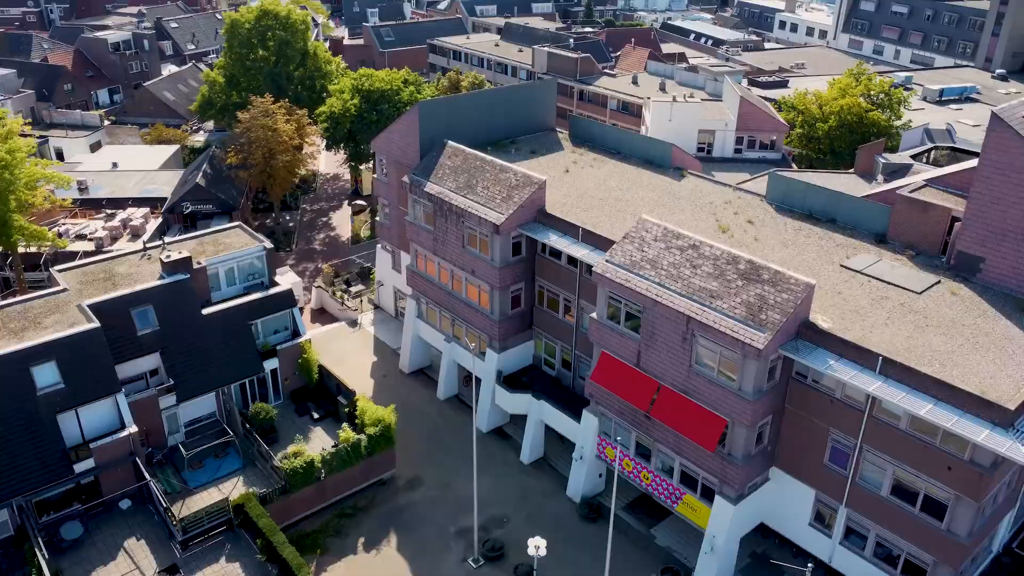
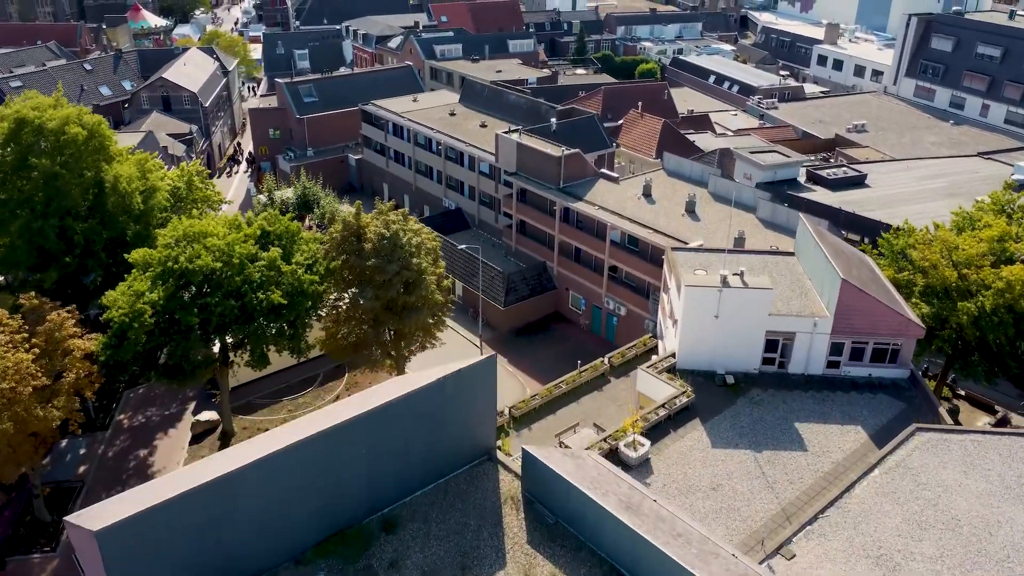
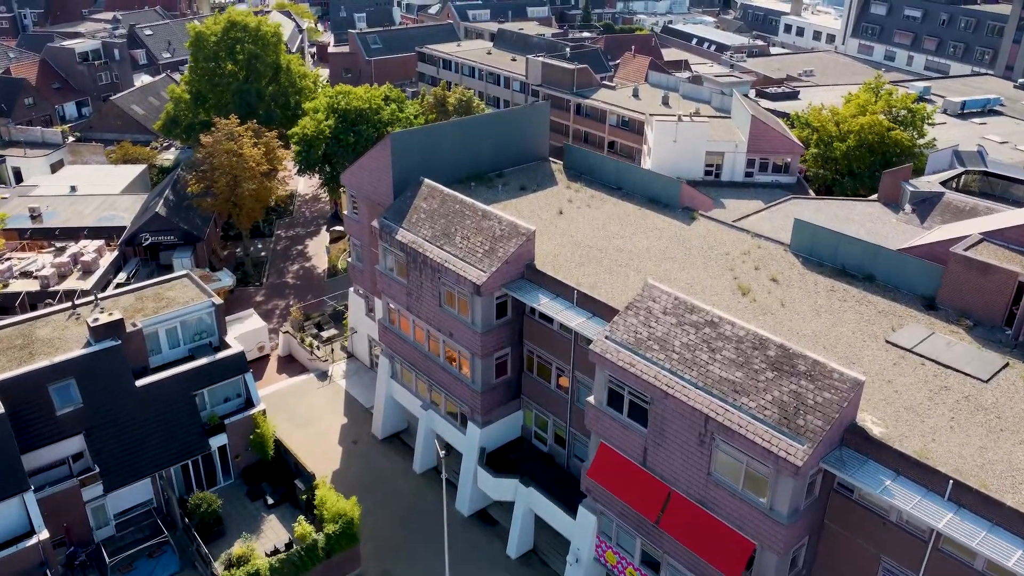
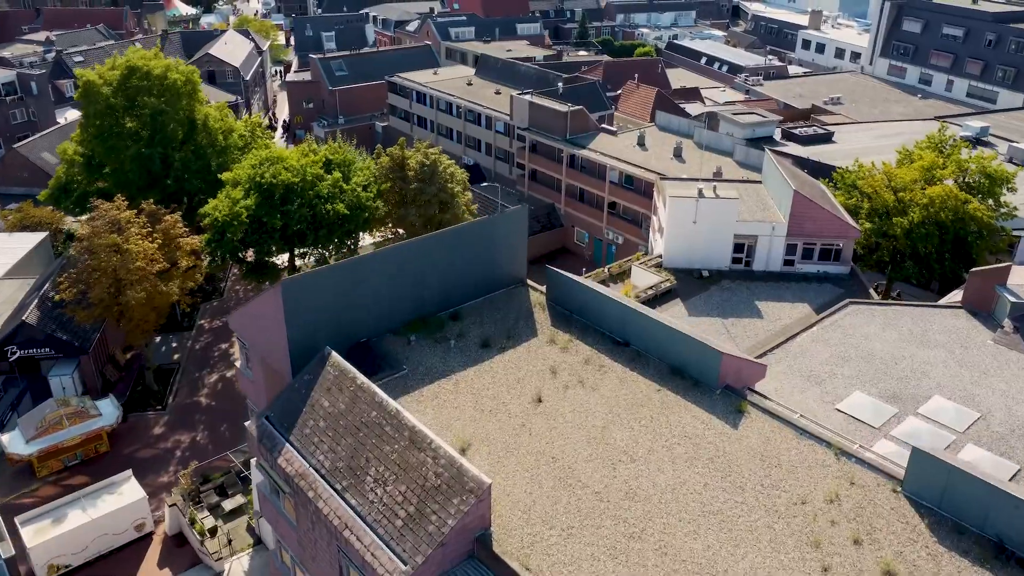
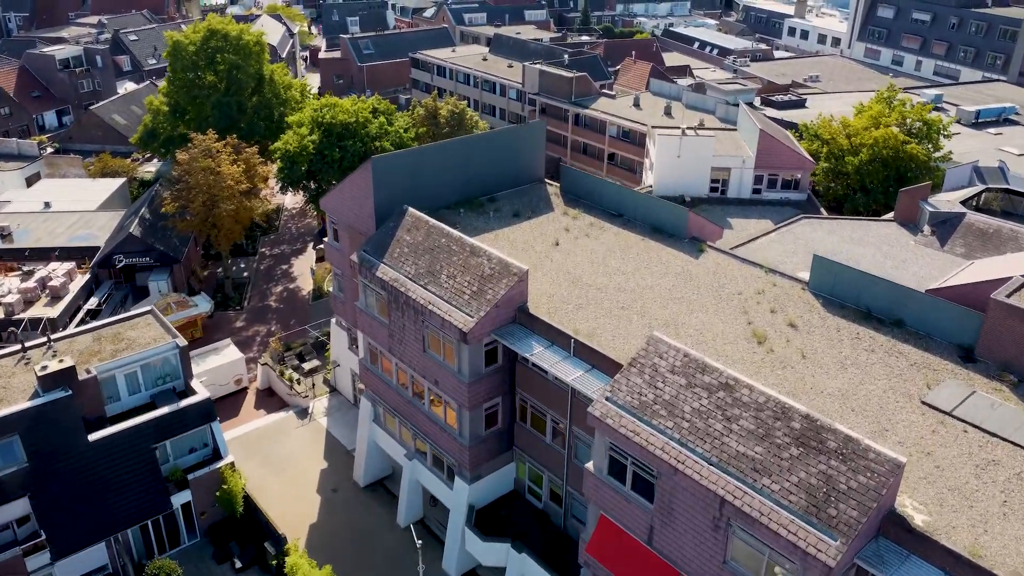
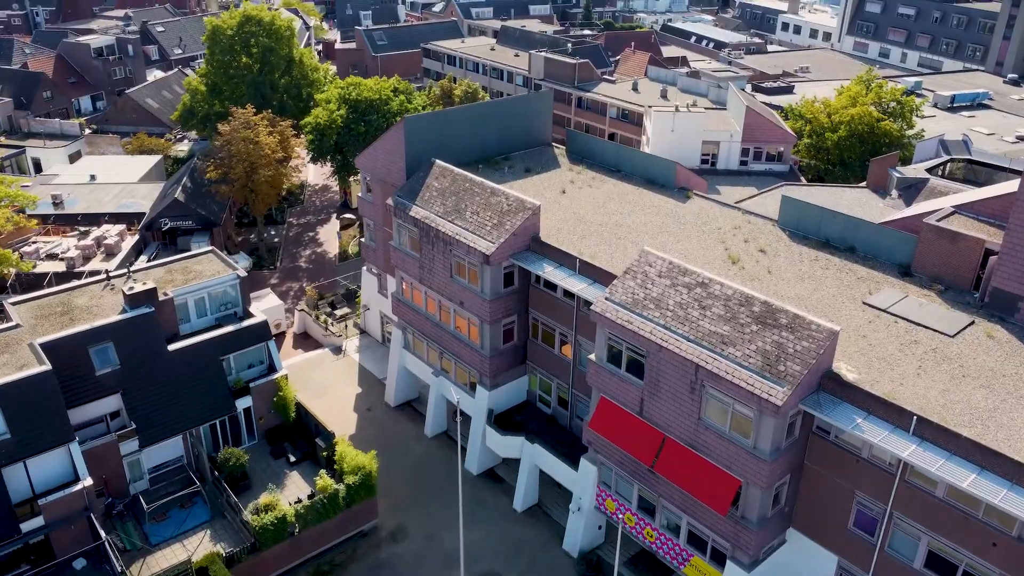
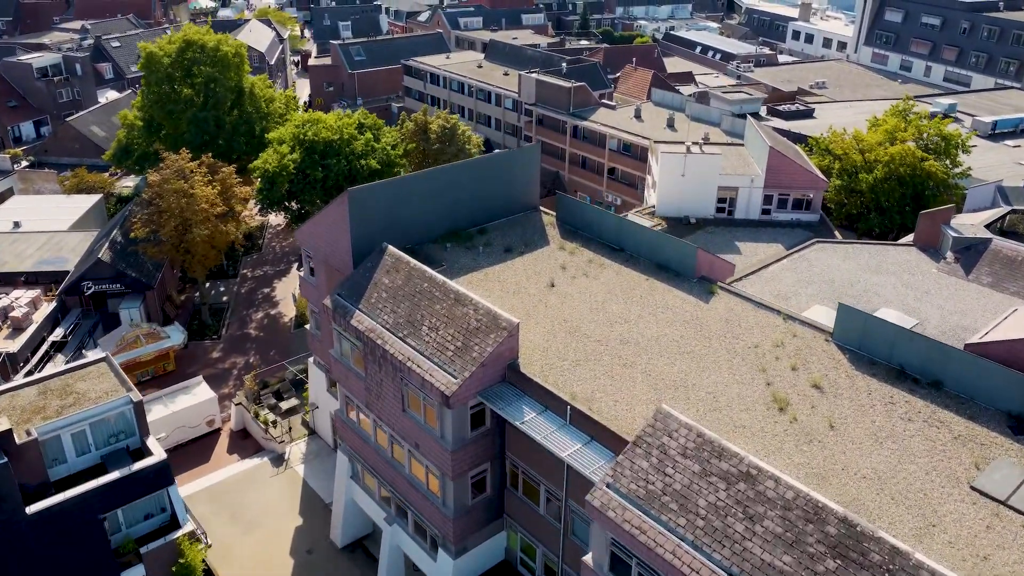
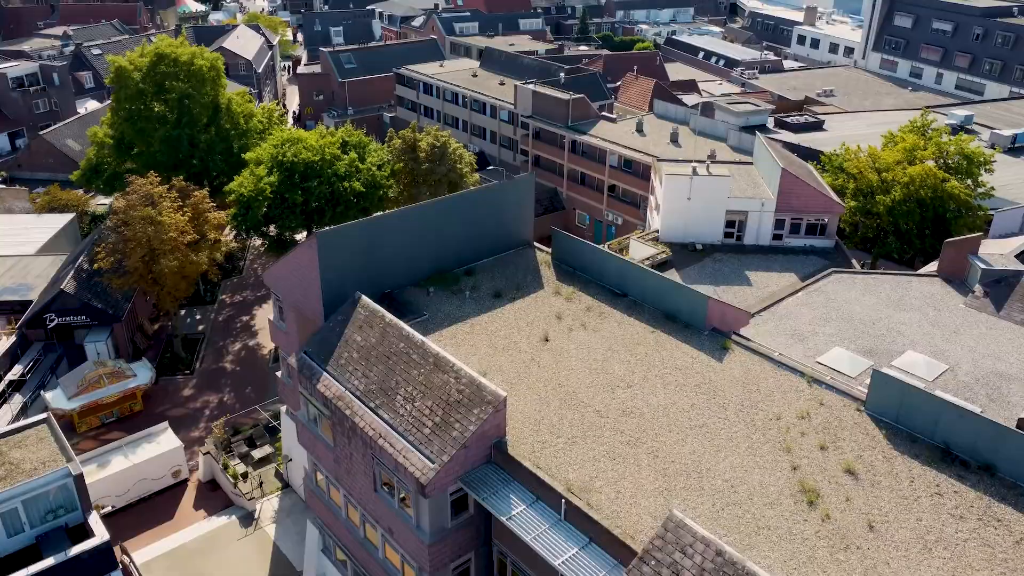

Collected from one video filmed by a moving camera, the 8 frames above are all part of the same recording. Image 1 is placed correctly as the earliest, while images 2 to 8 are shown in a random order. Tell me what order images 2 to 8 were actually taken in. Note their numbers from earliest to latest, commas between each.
6, 3, 5, 7, 8, 4, 2
